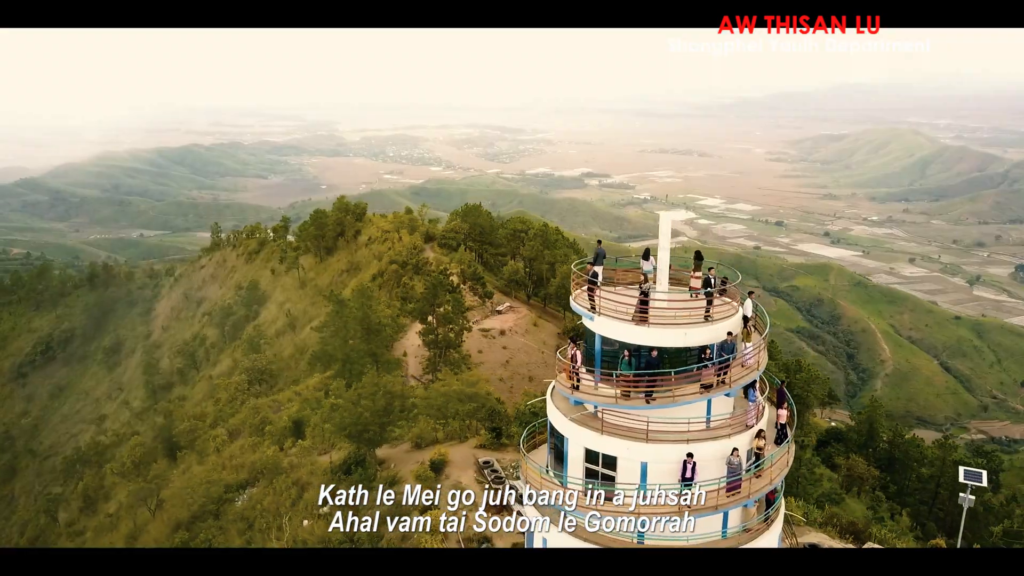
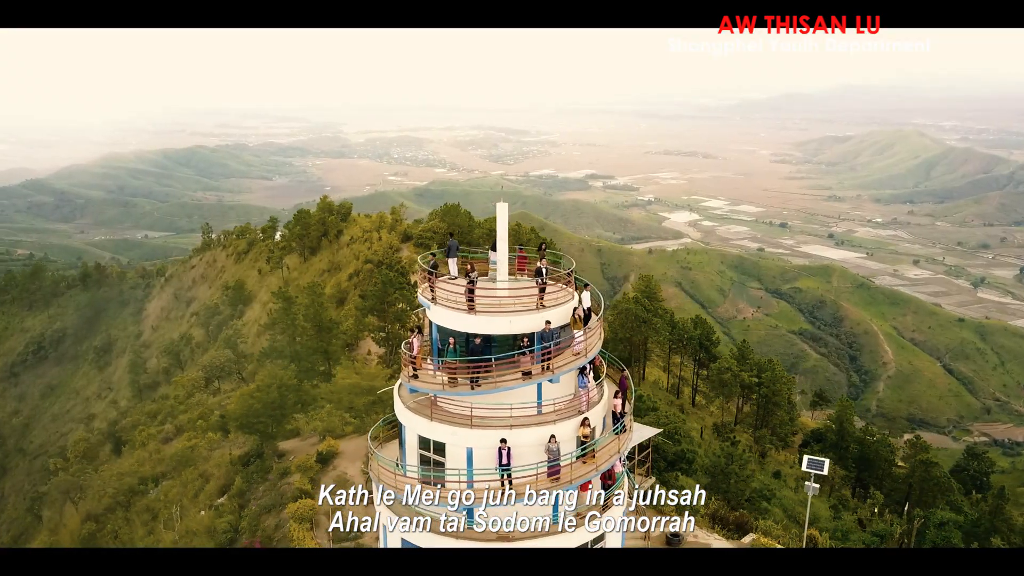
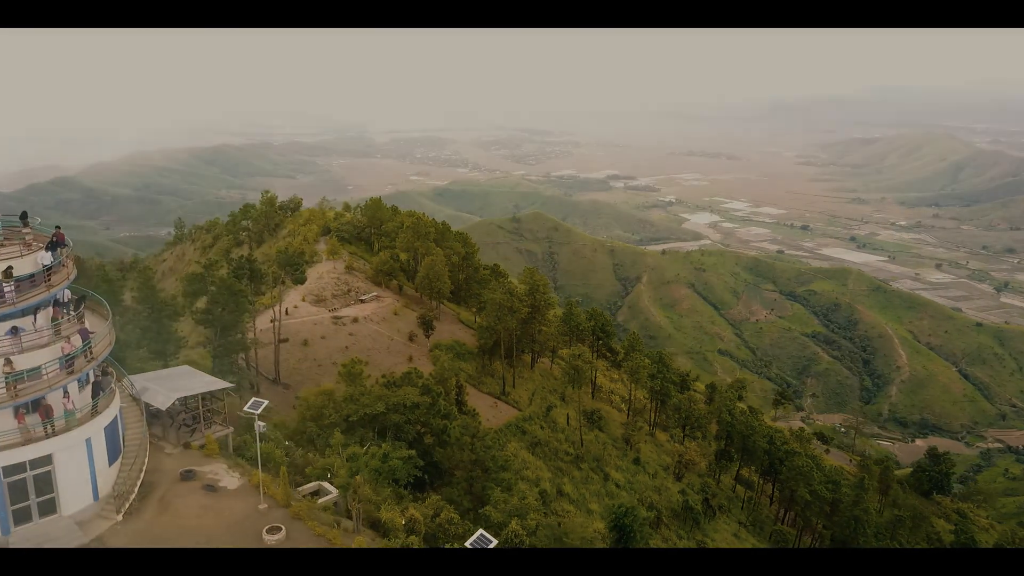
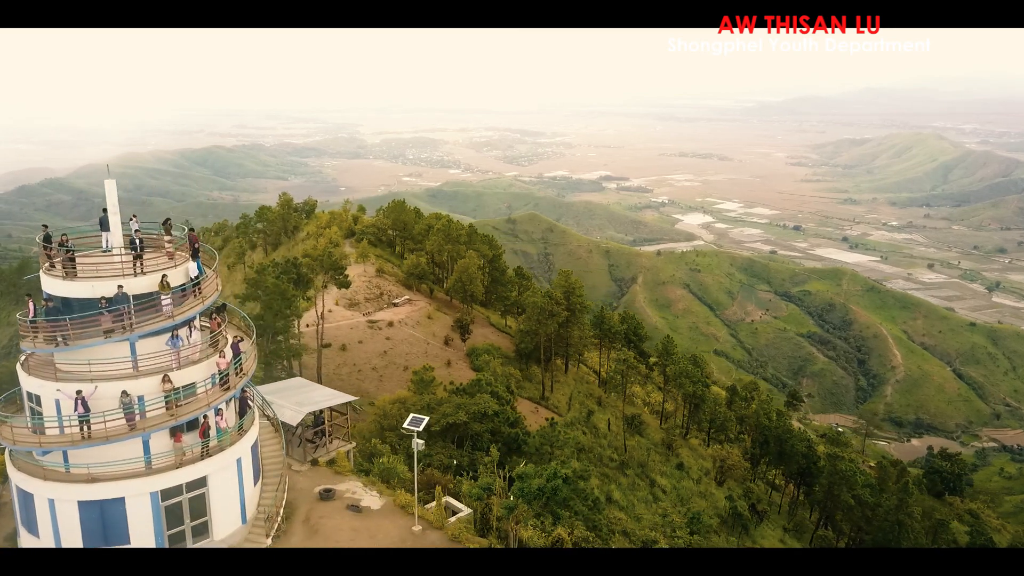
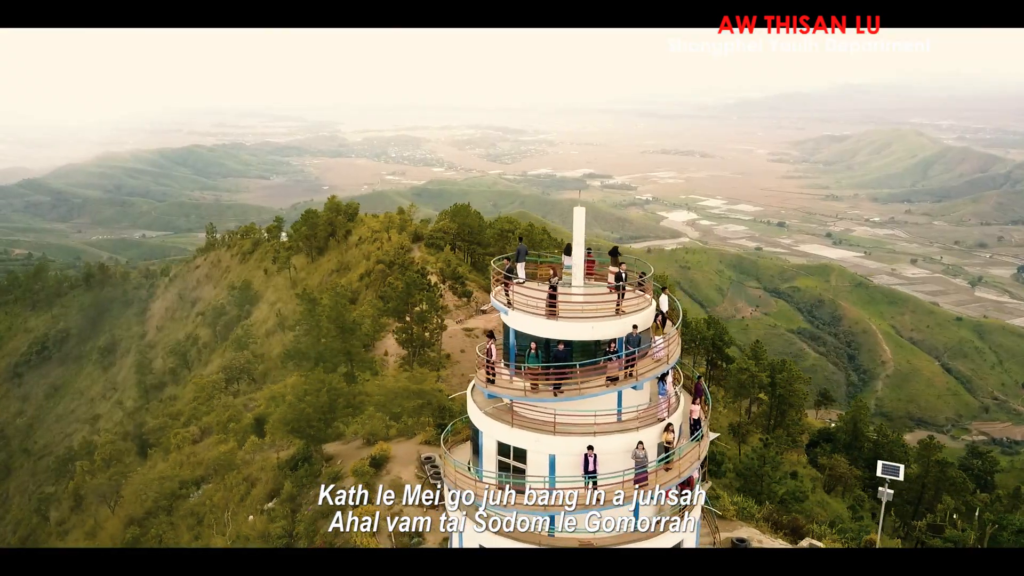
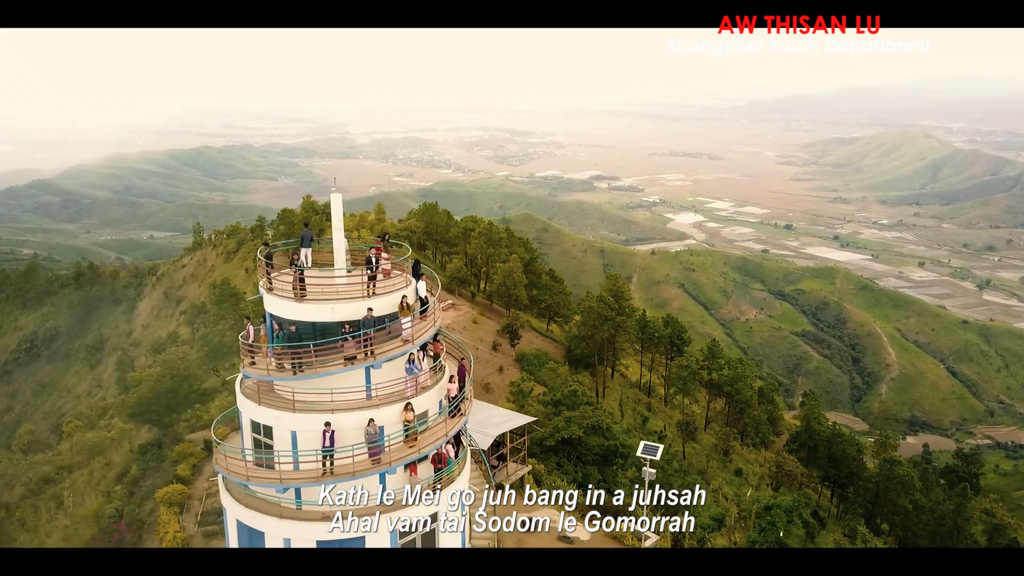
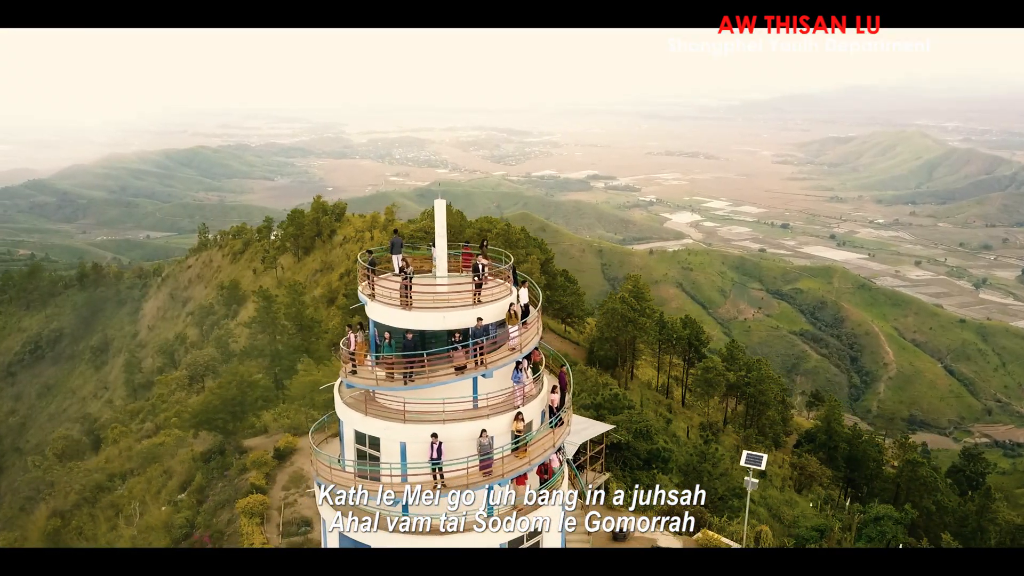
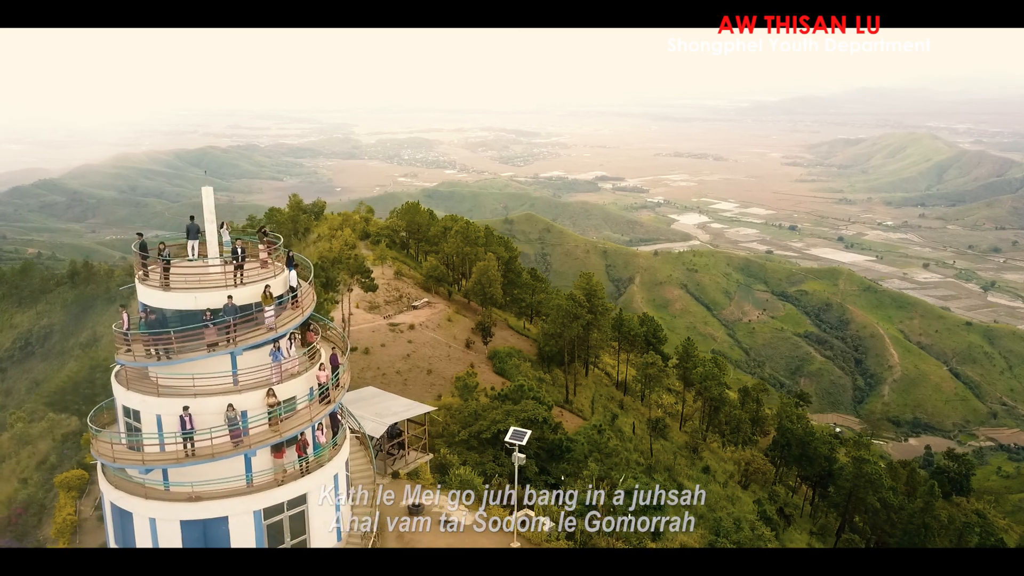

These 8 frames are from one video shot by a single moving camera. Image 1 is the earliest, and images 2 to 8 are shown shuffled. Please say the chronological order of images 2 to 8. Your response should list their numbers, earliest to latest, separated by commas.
5, 2, 7, 6, 8, 4, 3
